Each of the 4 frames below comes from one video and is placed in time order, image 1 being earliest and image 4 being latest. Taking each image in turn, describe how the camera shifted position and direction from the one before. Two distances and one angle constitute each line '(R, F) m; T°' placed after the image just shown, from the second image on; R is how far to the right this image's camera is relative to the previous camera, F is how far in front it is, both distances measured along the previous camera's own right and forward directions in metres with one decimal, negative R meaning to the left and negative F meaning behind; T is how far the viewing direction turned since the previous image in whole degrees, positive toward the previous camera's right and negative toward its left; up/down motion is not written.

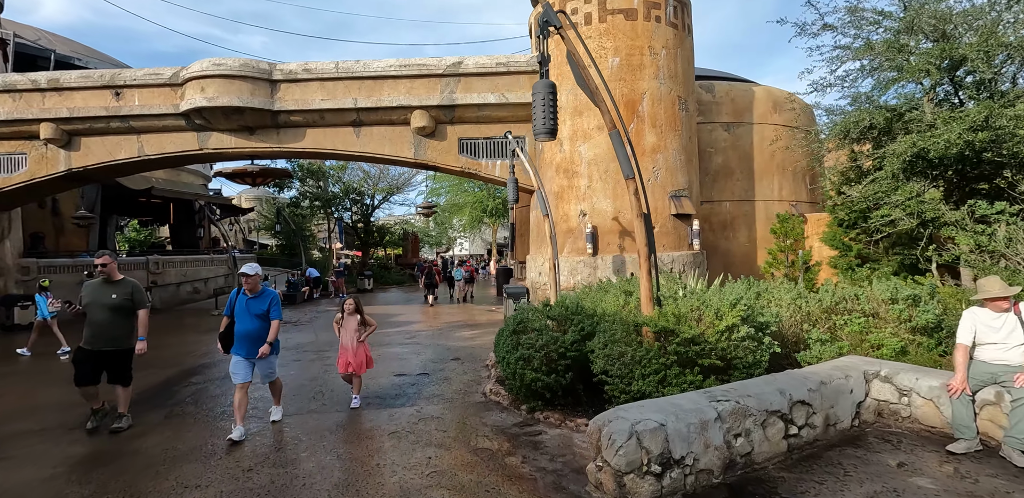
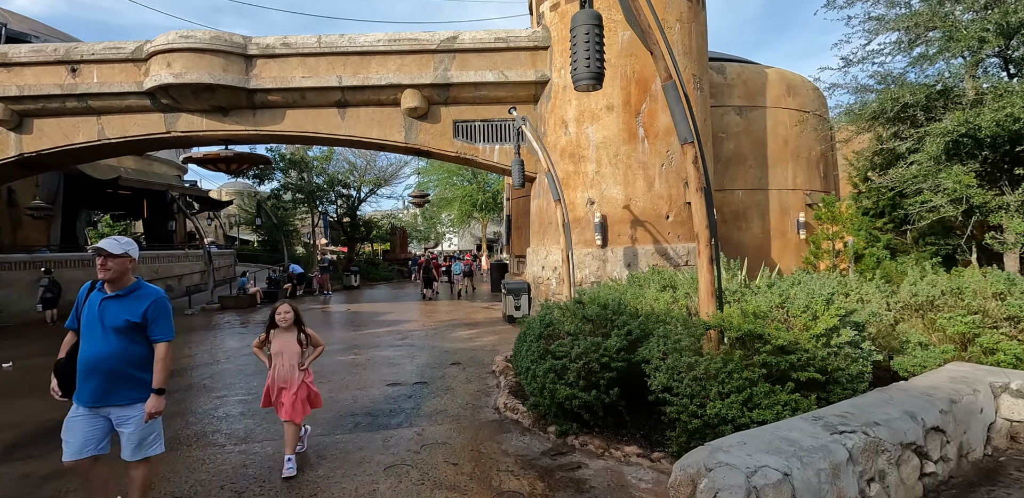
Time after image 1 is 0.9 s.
(-0.3, +0.9) m; +1°
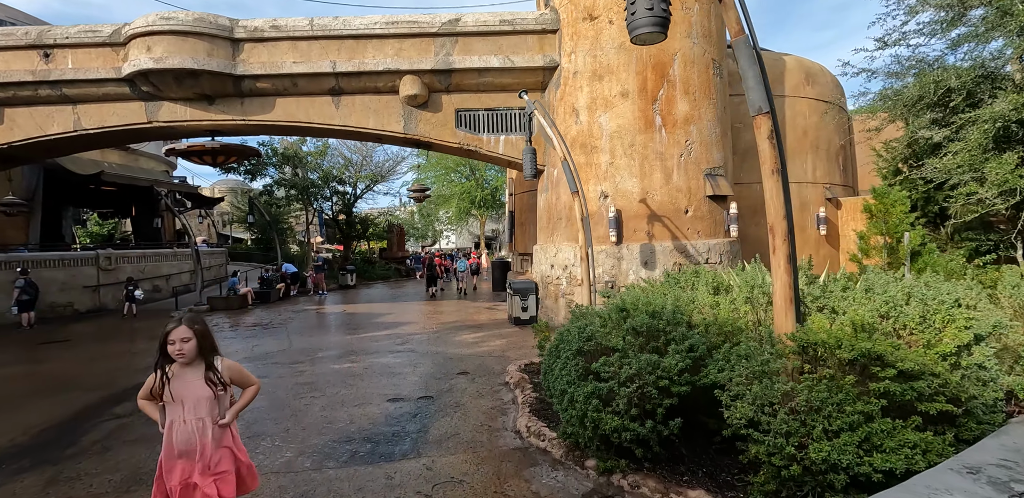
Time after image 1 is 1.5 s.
(-0.2, +0.7) m; 0°
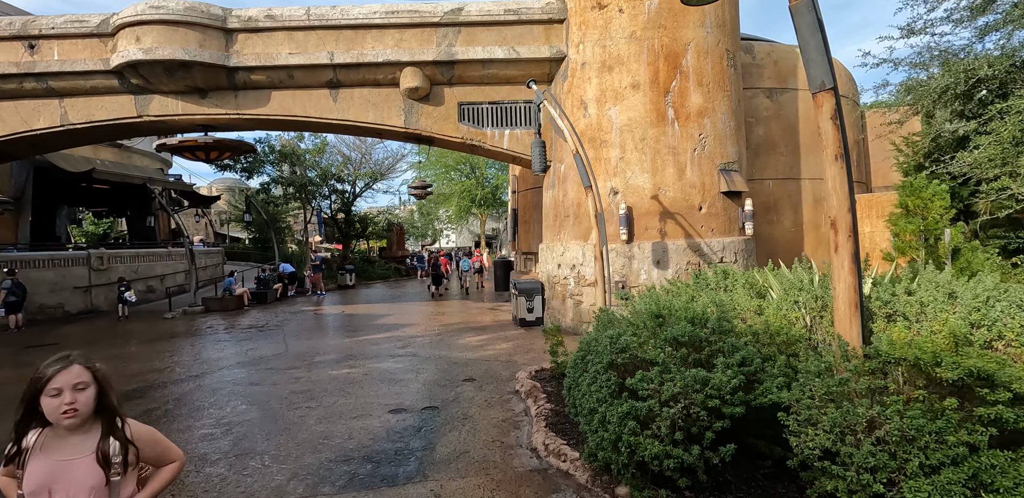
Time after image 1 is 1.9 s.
(-0.1, +0.4) m; 0°
